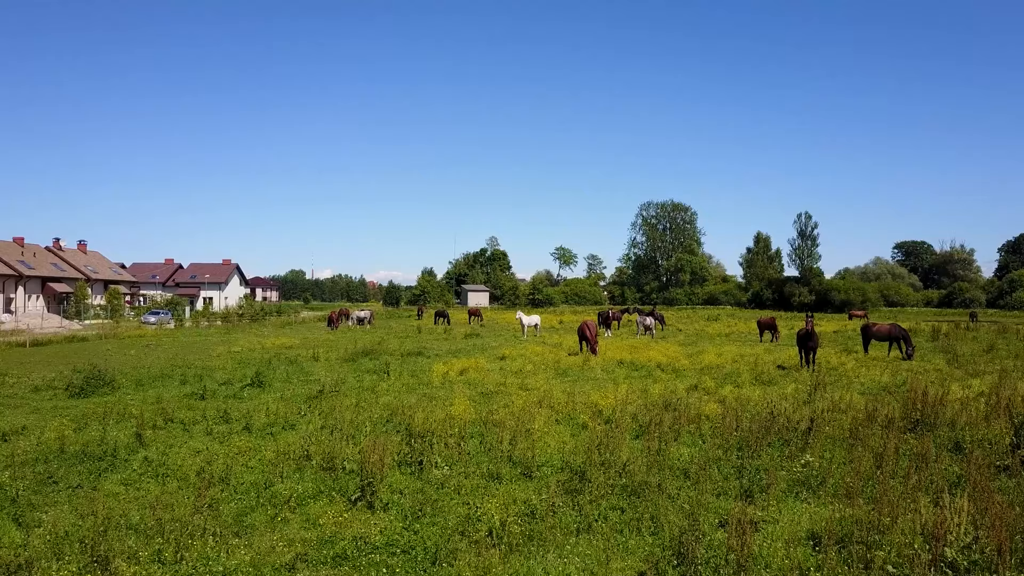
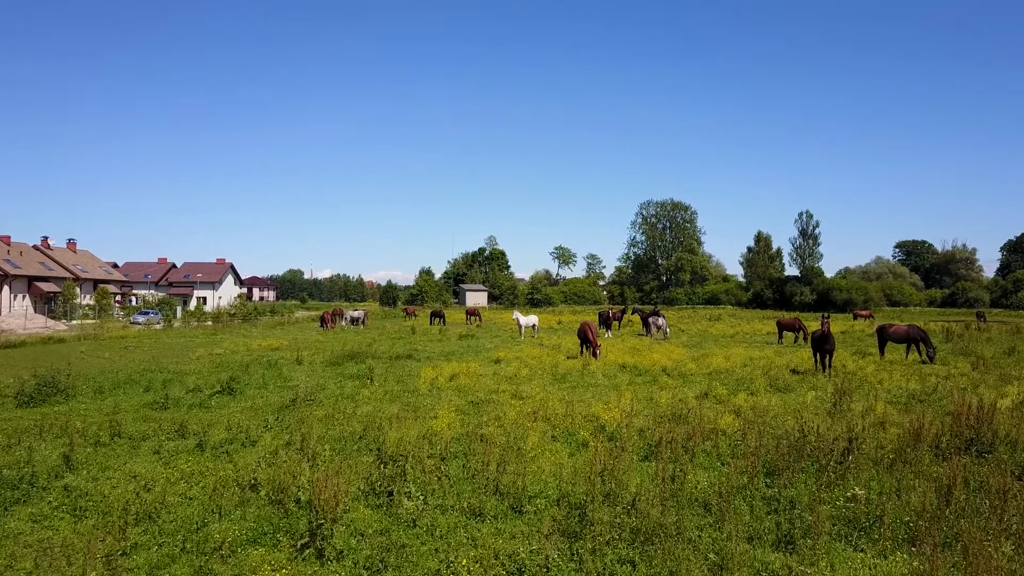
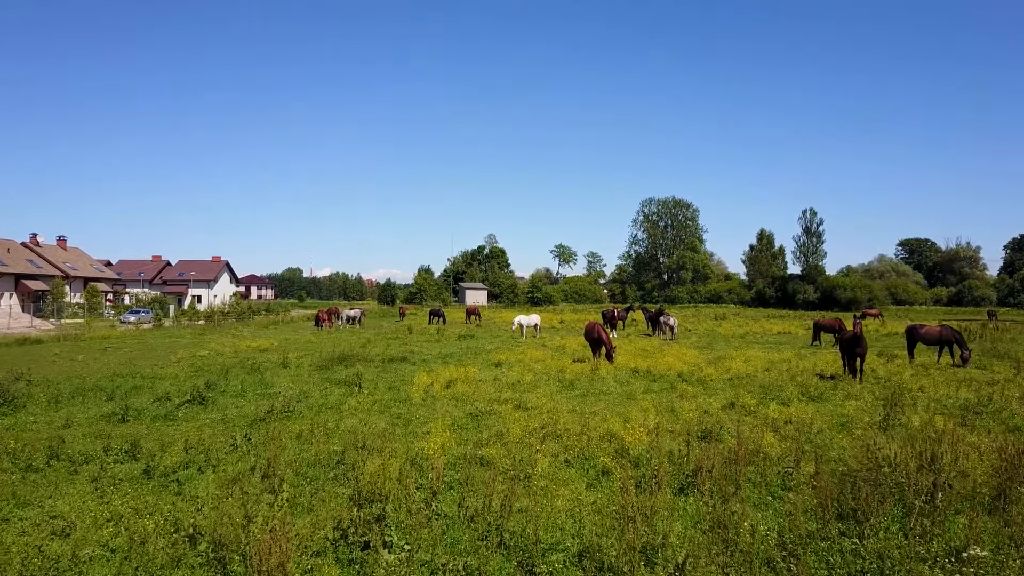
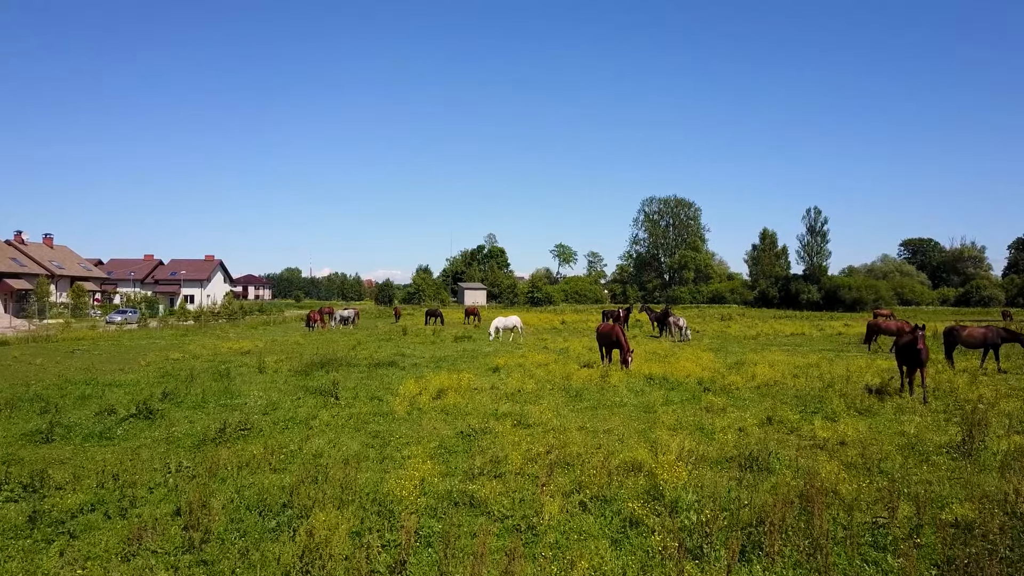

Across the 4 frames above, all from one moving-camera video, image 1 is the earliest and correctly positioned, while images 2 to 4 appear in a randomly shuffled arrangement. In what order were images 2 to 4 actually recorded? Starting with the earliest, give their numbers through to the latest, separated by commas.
2, 3, 4
